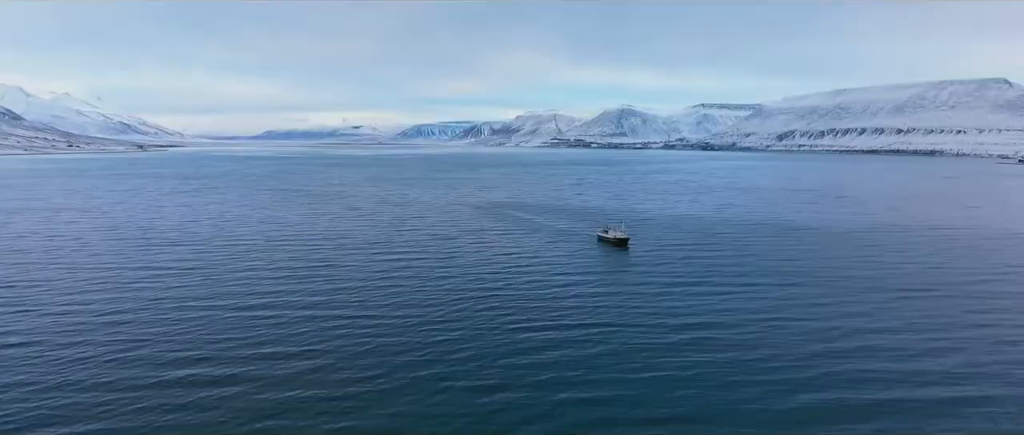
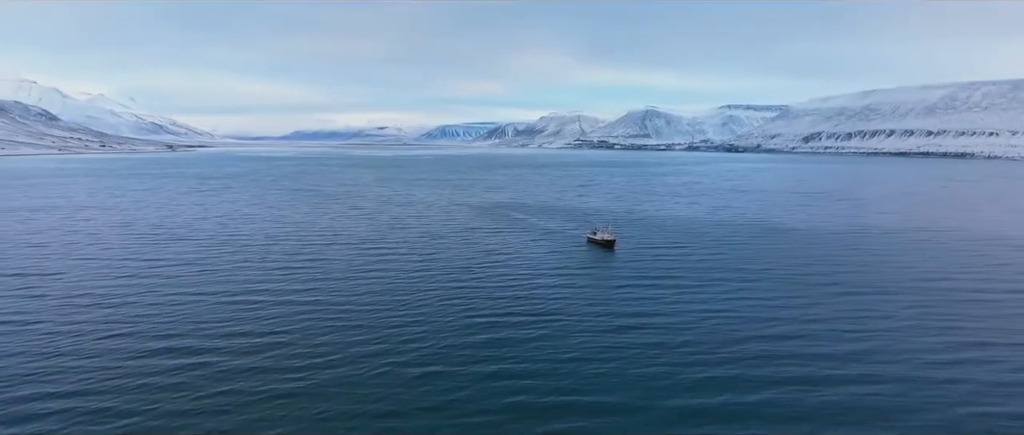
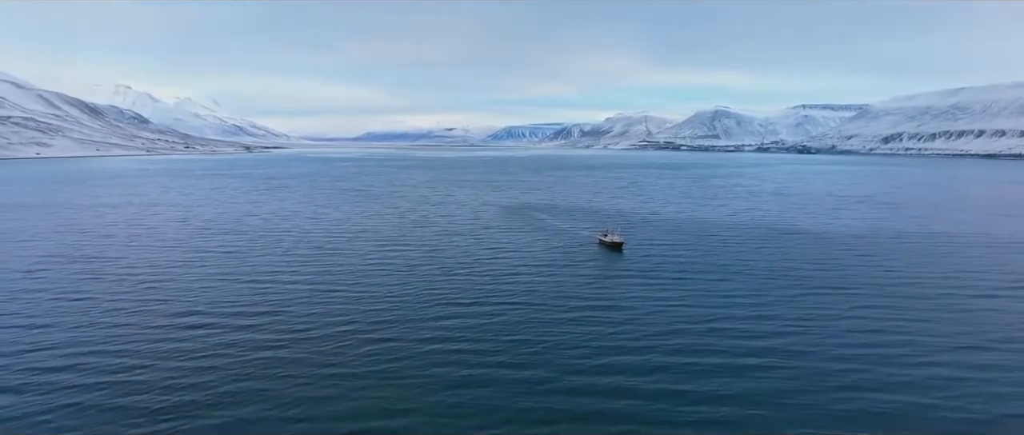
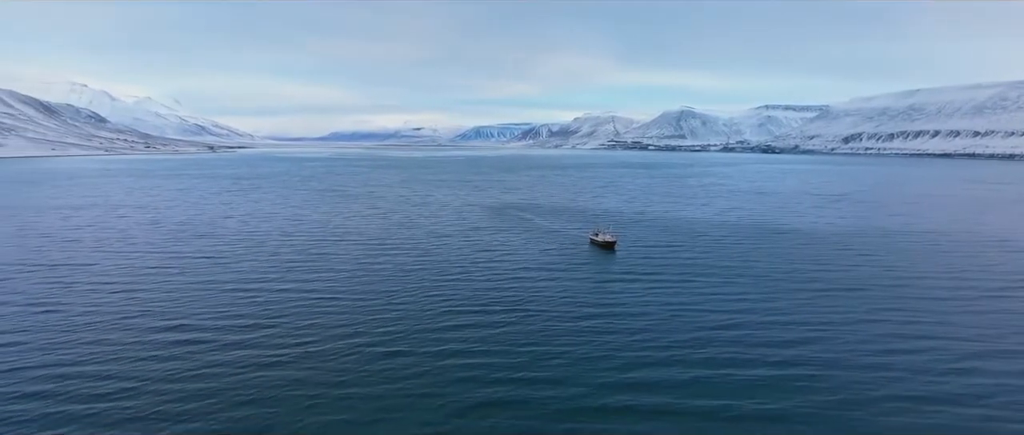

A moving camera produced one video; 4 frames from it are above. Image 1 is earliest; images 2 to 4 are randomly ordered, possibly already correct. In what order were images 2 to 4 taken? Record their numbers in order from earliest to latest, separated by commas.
2, 4, 3
